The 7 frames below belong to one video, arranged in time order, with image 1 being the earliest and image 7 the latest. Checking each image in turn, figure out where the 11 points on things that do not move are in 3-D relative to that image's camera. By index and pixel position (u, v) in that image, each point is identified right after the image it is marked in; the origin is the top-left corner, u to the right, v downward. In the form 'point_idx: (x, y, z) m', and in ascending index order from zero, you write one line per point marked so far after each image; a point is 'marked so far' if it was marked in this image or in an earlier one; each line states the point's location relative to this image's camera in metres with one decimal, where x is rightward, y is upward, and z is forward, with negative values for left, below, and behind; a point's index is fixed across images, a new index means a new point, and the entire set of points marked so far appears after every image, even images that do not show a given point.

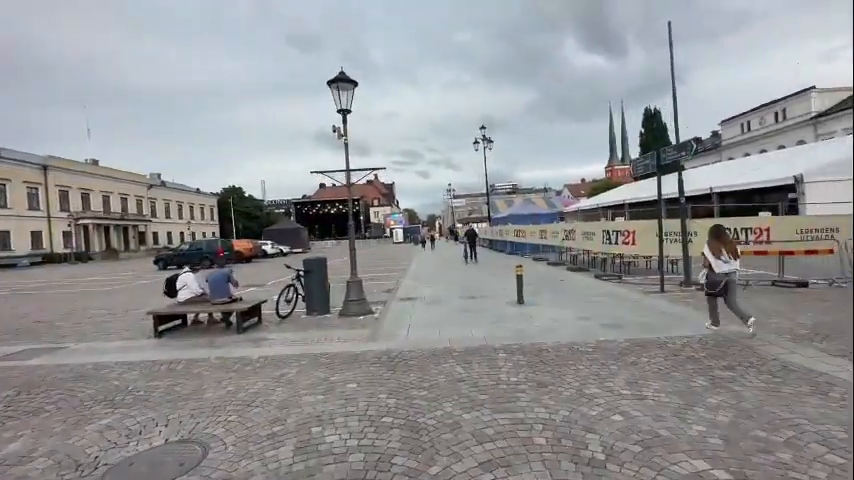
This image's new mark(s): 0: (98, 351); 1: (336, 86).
0: (-6.5, -2.2, +7.8) m
1: (-2.3, +3.9, +10.1) m
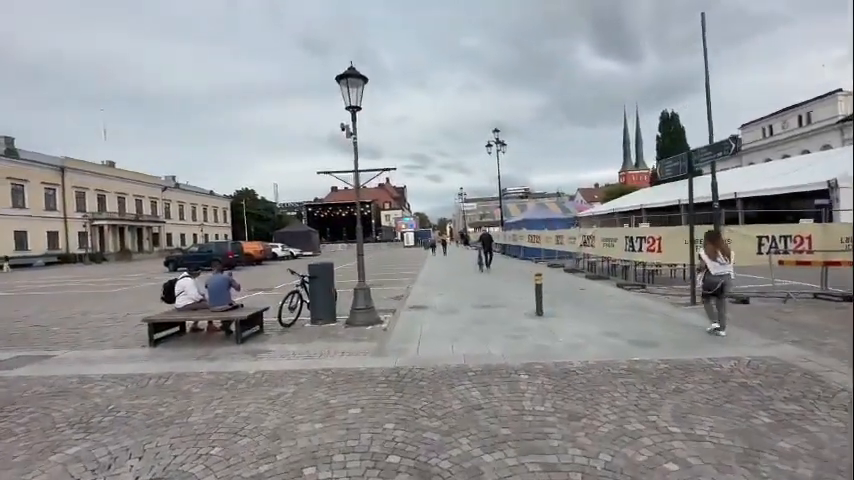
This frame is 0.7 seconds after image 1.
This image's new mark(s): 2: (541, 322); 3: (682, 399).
0: (-6.3, -2.2, +7.3) m
1: (-2.0, +3.8, +9.6) m
2: (+2.5, -1.8, +8.8) m
3: (+3.1, -1.9, +4.8) m
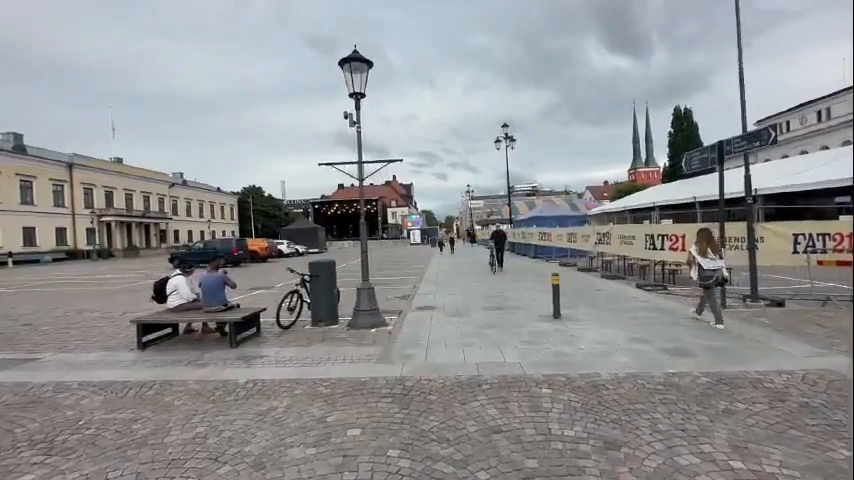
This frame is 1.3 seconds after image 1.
0: (-6.1, -2.1, +6.8) m
1: (-1.8, +3.9, +8.9) m
2: (+2.7, -1.8, +8.1) m
3: (+3.2, -1.9, +4.1) m
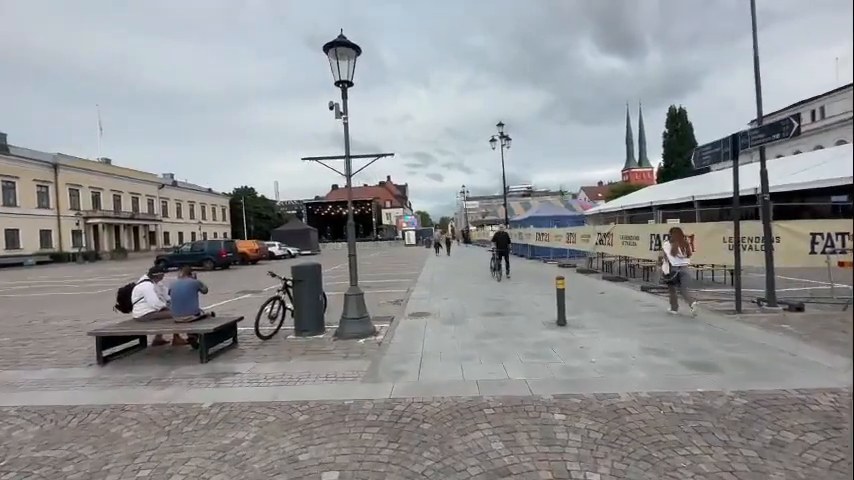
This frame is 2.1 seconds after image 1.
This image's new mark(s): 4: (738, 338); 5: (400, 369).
0: (-6.2, -2.2, +6.0) m
1: (-1.9, +3.9, +8.2) m
2: (+2.6, -1.8, +7.4) m
3: (+3.1, -1.9, +3.4) m
4: (+5.4, -1.7, +6.8) m
5: (-0.4, -2.0, +6.0) m
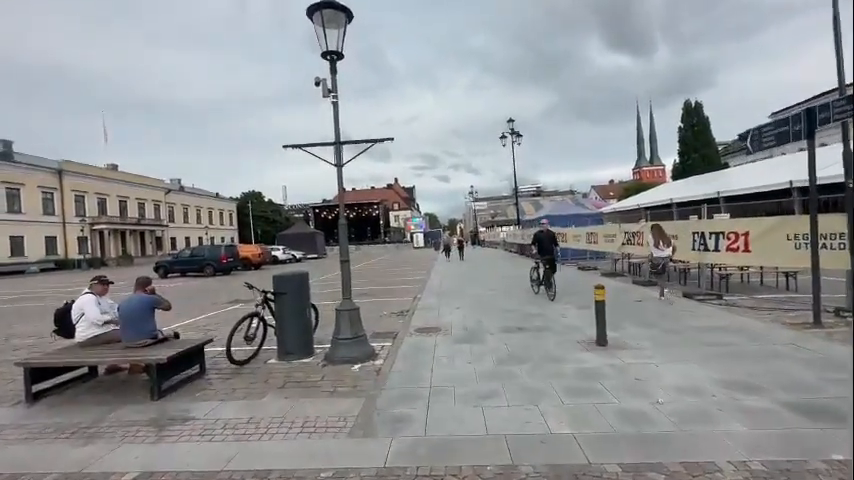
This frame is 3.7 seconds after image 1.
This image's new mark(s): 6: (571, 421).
0: (-6.1, -2.3, +4.6) m
1: (-1.8, +3.8, +6.8) m
2: (+2.7, -1.8, +5.9) m
3: (+3.2, -1.9, +1.9) m
4: (+5.5, -1.7, +5.2) m
5: (-0.3, -2.0, +4.5) m
6: (+1.5, -1.9, +4.1) m
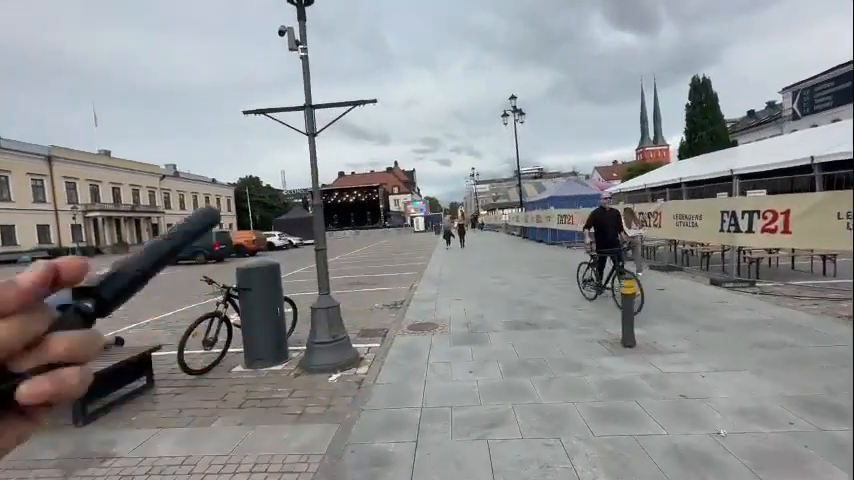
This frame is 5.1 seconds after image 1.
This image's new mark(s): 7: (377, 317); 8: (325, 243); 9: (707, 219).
0: (-6.2, -2.2, +3.6) m
1: (-2.0, +4.0, +5.5) m
2: (+2.6, -1.6, +4.8) m
3: (+3.1, -1.8, +0.8) m
4: (+5.4, -1.4, +4.1) m
5: (-0.4, -1.8, +3.5) m
6: (+1.4, -1.7, +3.1) m
7: (-1.1, -1.6, +8.6) m
8: (-1.5, 0.0, +5.8) m
9: (+7.3, +0.6, +10.3) m
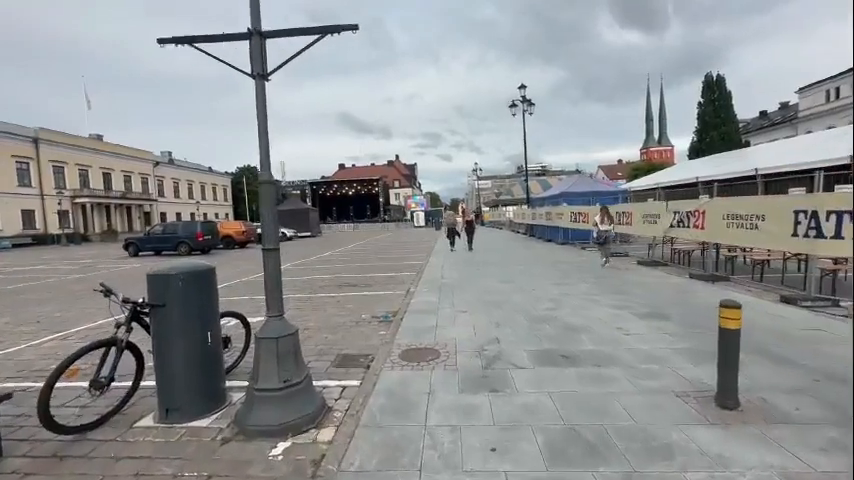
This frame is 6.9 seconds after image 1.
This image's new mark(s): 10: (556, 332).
0: (-6.3, -2.1, +1.7) m
1: (-1.9, +4.1, +3.6) m
2: (+2.6, -1.6, +2.9) m
3: (+3.0, -1.9, -1.1) m
4: (+5.4, -1.6, +2.3) m
5: (-0.4, -1.9, +1.6) m
6: (+1.4, -1.8, +1.2) m
7: (-1.1, -1.6, +6.8) m
8: (-1.5, 0.0, +3.9) m
9: (+7.3, +0.4, +8.5) m
10: (+2.0, -1.4, +6.1) m
